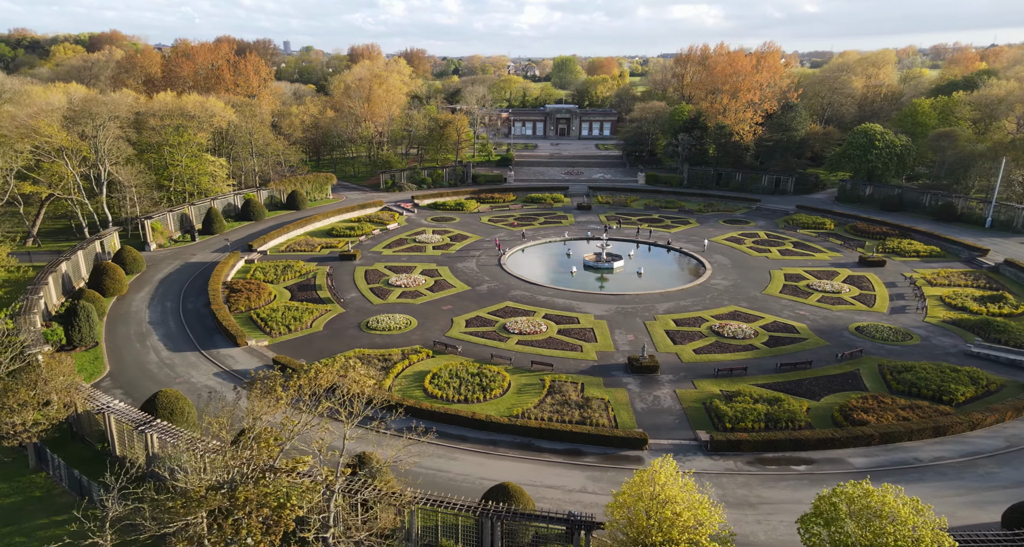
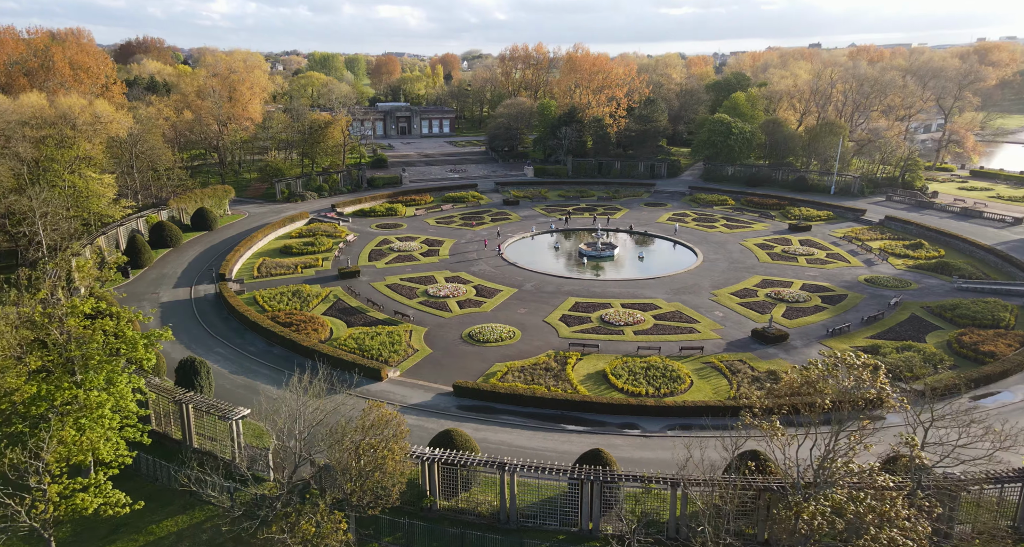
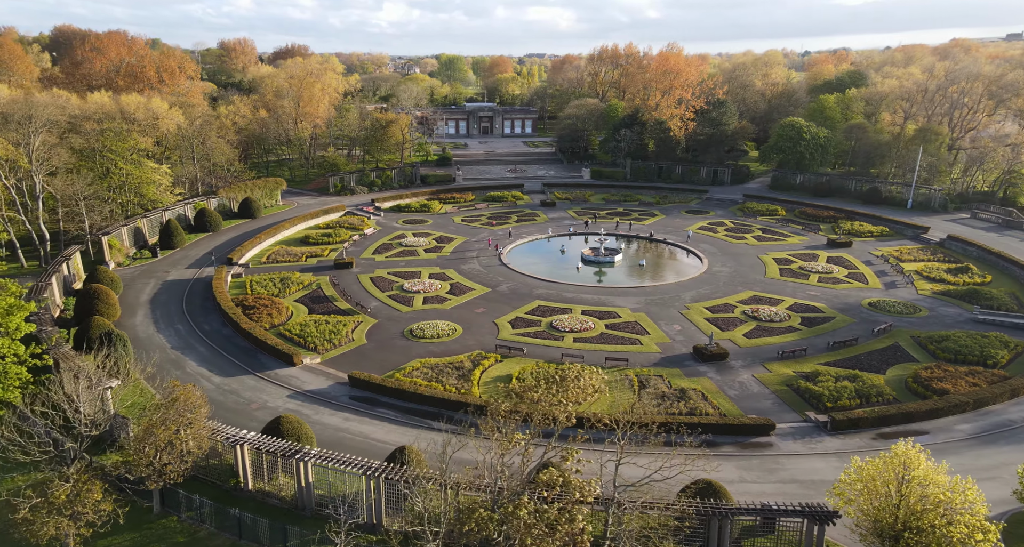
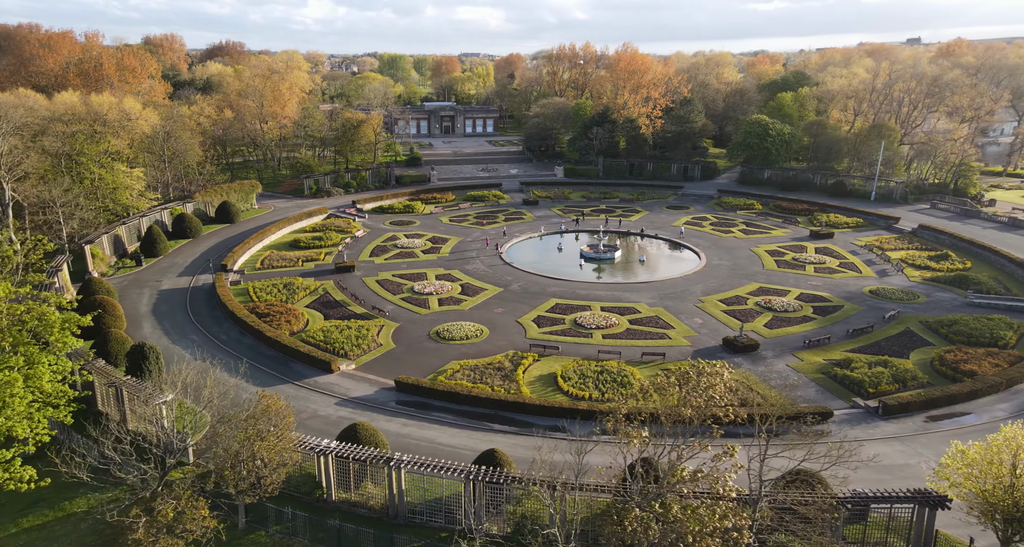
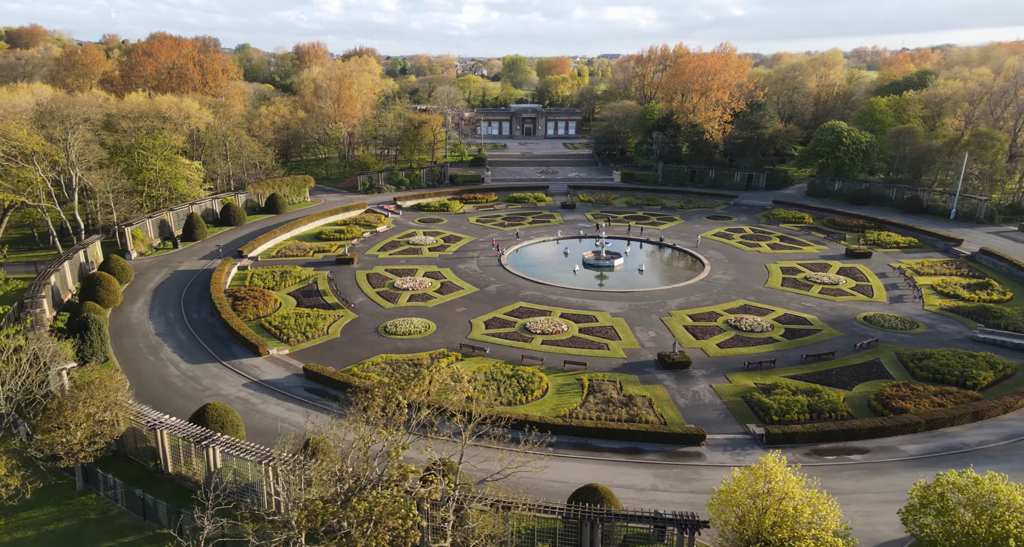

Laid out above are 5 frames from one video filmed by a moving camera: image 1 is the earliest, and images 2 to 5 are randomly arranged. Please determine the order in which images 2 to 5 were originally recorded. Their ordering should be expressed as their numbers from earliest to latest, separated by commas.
5, 3, 4, 2
